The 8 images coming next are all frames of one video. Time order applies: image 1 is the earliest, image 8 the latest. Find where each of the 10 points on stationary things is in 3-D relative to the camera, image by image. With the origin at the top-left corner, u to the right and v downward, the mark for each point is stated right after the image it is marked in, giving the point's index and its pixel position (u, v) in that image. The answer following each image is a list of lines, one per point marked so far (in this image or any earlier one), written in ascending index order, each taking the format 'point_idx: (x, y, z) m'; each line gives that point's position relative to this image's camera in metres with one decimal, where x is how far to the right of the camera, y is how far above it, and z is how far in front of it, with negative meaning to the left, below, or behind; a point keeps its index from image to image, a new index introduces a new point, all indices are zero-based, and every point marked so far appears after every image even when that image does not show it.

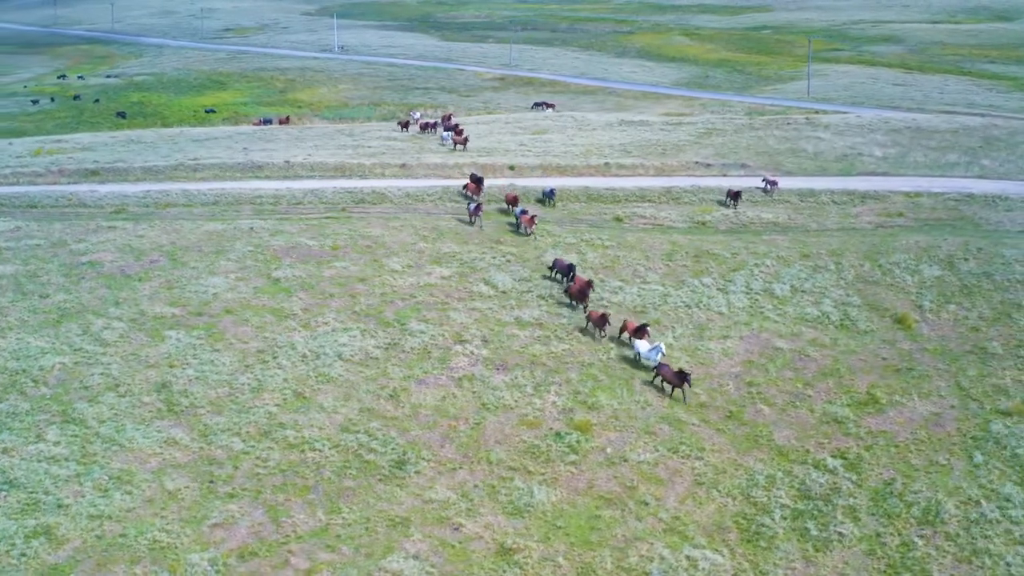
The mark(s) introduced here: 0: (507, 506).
0: (-0.2, -5.4, +19.8) m
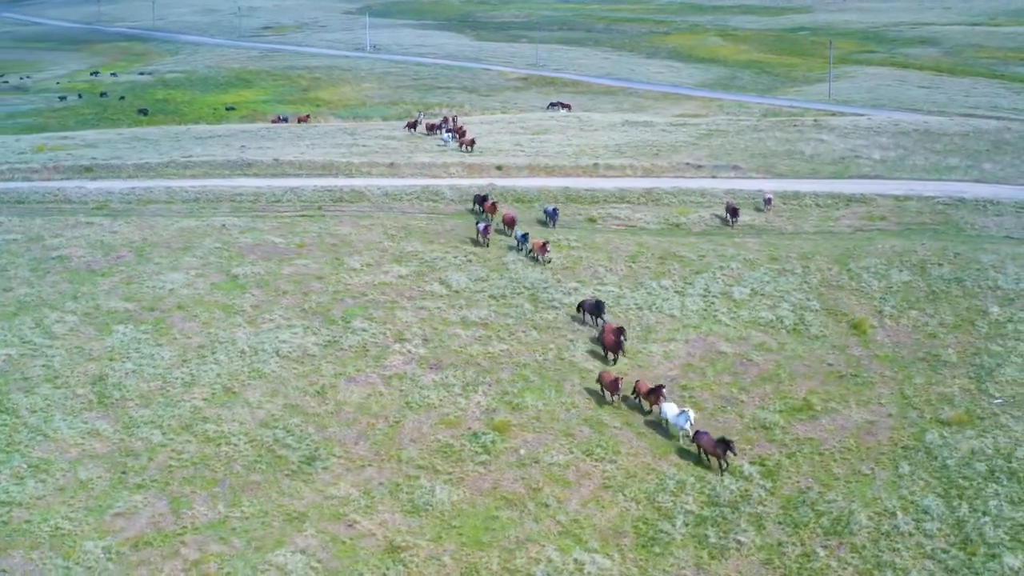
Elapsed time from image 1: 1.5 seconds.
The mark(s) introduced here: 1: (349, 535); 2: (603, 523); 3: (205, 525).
0: (-2.7, -5.4, +19.9) m
1: (-3.9, -5.8, +19.0) m
2: (+2.2, -5.7, +19.5) m
3: (-7.4, -5.6, +19.2) m
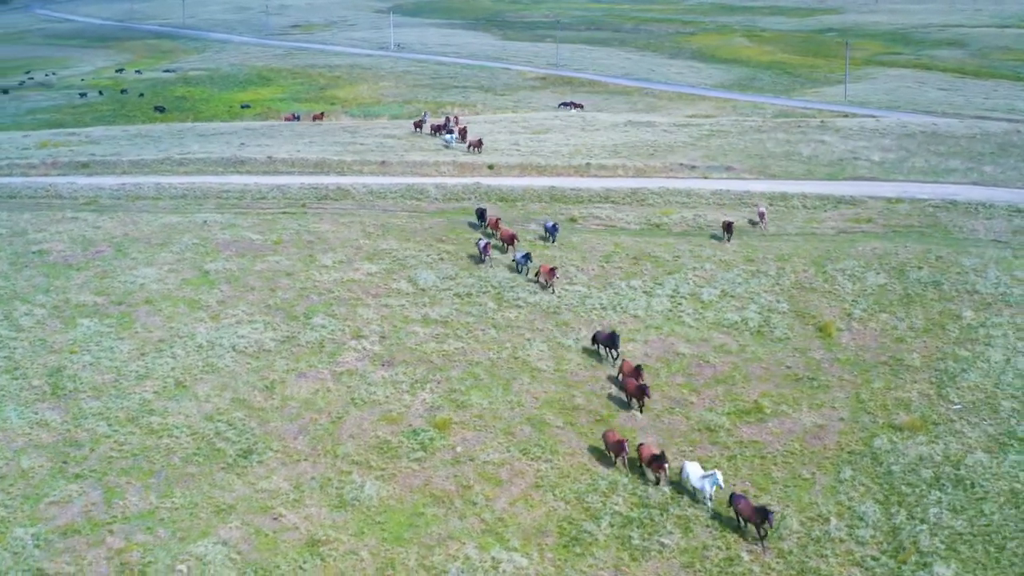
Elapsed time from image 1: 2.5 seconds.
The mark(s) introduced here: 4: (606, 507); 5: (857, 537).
0: (-4.5, -5.3, +20.1) m
1: (-5.7, -5.7, +19.2) m
2: (+0.4, -5.7, +19.5) m
3: (-9.2, -5.5, +19.5) m
4: (+2.3, -5.4, +20.0) m
5: (+8.4, -6.1, +19.6) m
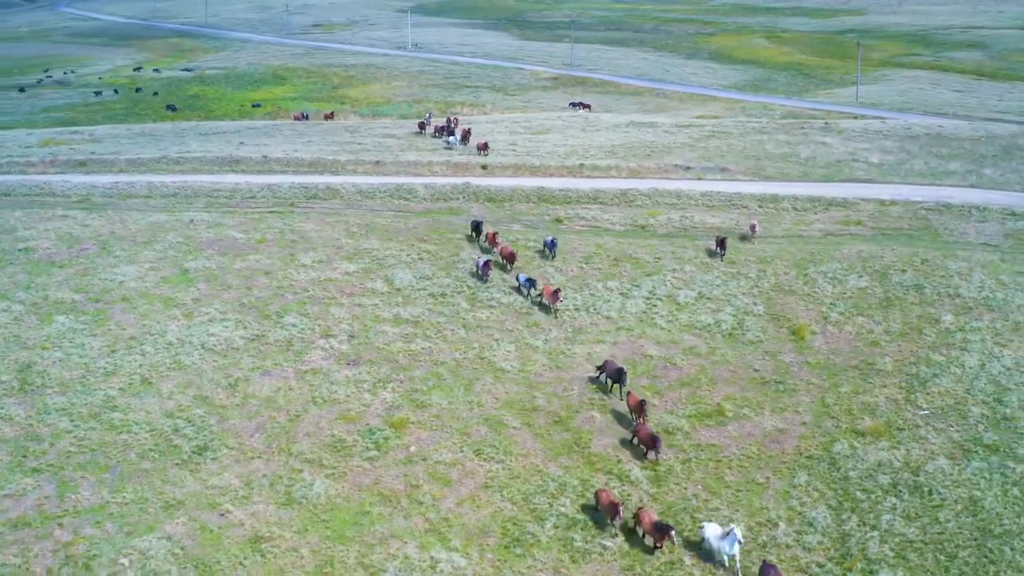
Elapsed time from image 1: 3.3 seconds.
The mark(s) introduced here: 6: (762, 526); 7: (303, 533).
0: (-5.8, -5.2, +20.2) m
1: (-7.1, -5.7, +19.3) m
2: (-1.0, -5.7, +19.5) m
3: (-10.5, -5.4, +19.8) m
4: (+1.0, -5.5, +20.0) m
5: (+7.1, -6.2, +19.4) m
6: (+6.2, -5.9, +19.8) m
7: (-5.0, -5.8, +19.1) m
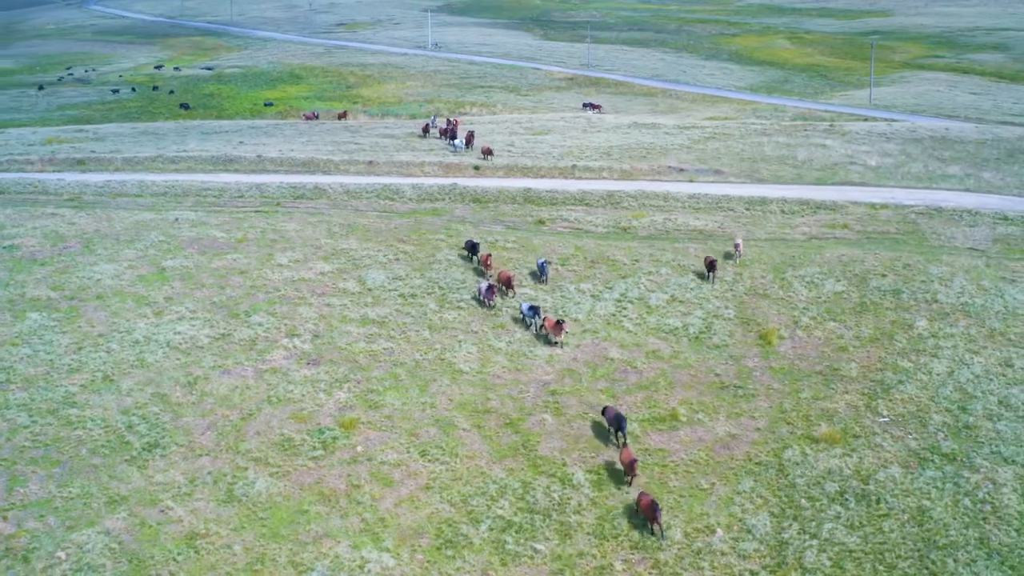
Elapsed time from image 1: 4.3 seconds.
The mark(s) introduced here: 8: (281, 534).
0: (-7.4, -5.3, +20.5) m
1: (-8.6, -5.7, +19.6) m
2: (-2.6, -5.7, +19.6) m
3: (-12.1, -5.4, +20.2) m
4: (-0.6, -5.5, +20.0) m
5: (+5.5, -6.3, +19.3) m
6: (+4.6, -6.0, +19.8) m
7: (-6.6, -5.8, +19.3) m
8: (-5.5, -5.9, +19.2) m
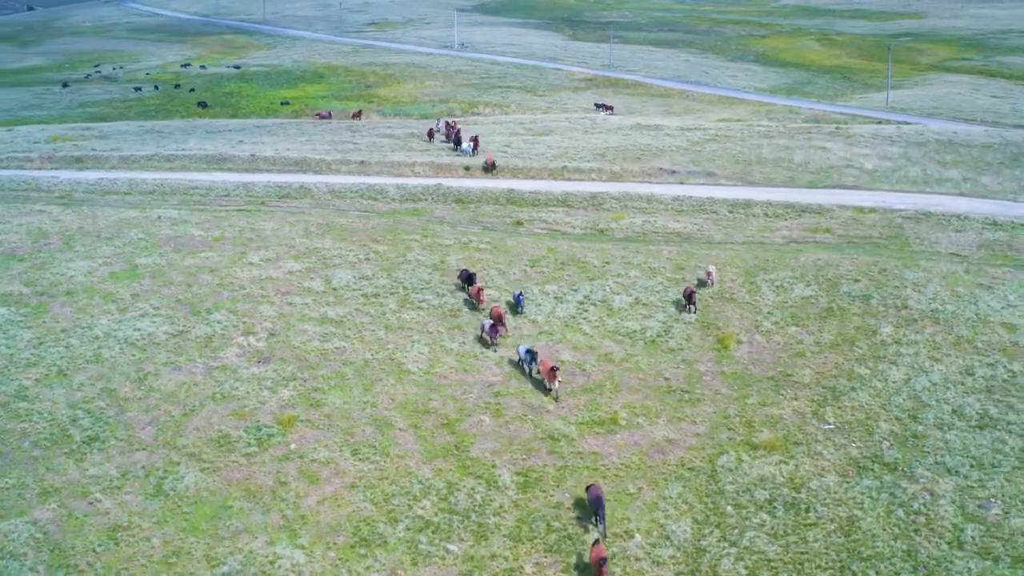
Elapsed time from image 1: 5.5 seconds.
0: (-9.4, -5.2, +20.8) m
1: (-10.7, -5.6, +20.0) m
2: (-4.6, -5.7, +19.8) m
3: (-14.1, -5.3, +20.7) m
4: (-2.6, -5.6, +20.2) m
5: (+3.4, -6.4, +19.3) m
6: (+2.6, -6.1, +19.7) m
7: (-8.6, -5.8, +19.7) m
8: (-7.5, -5.8, +19.5) m
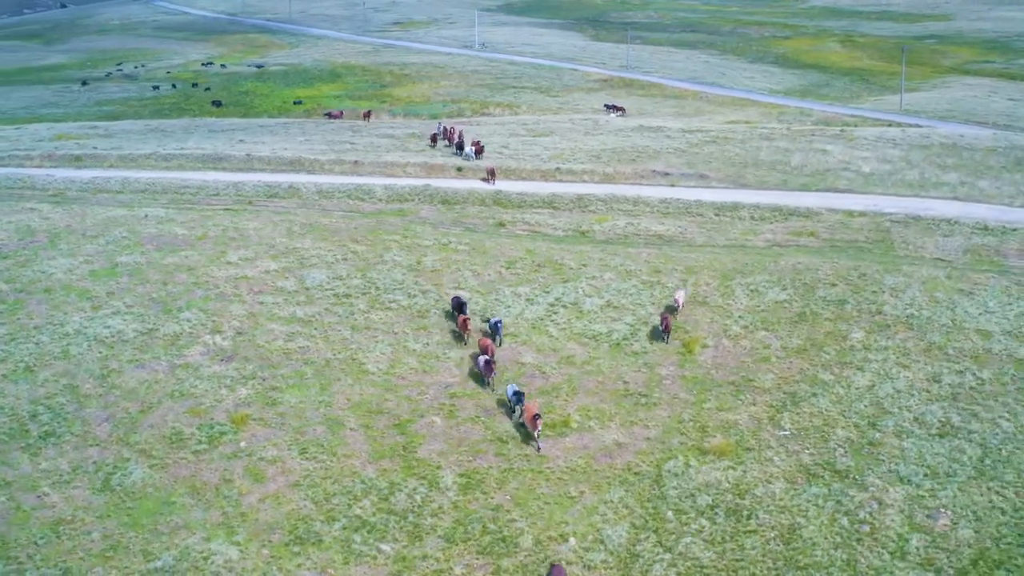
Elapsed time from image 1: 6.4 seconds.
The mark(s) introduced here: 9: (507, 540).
0: (-10.9, -5.2, +21.2) m
1: (-12.2, -5.5, +20.4) m
2: (-6.2, -5.7, +20.1) m
3: (-15.6, -5.2, +21.2) m
4: (-4.1, -5.6, +20.4) m
5: (+1.8, -6.5, +19.3) m
6: (+1.0, -6.2, +19.8) m
7: (-10.2, -5.7, +20.0) m
8: (-9.1, -5.8, +19.8) m
9: (-0.1, -6.1, +19.6) m
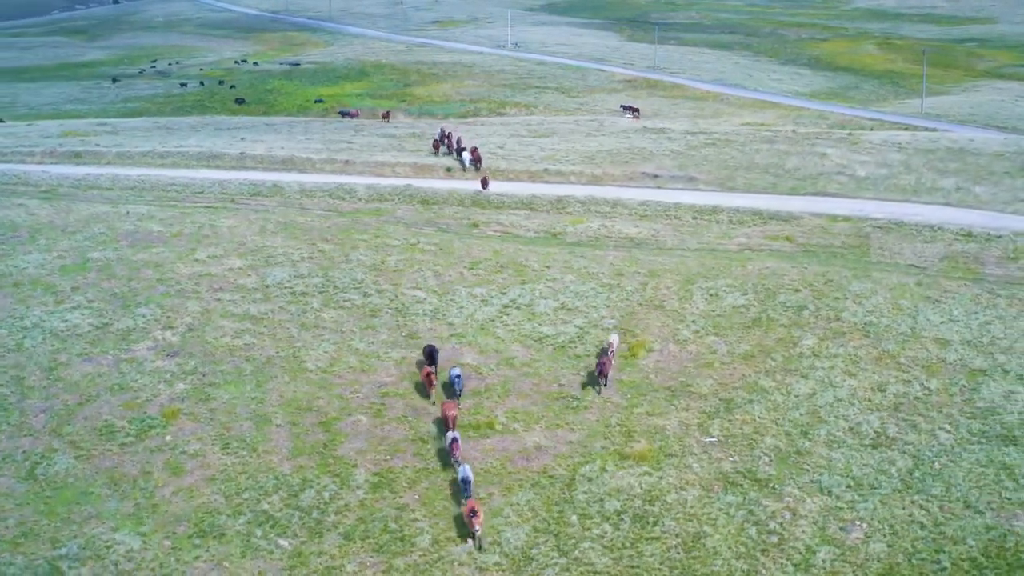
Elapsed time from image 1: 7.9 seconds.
0: (-13.3, -5.0, +21.9) m
1: (-14.7, -5.4, +21.2) m
2: (-8.6, -5.7, +20.5) m
3: (-18.0, -5.0, +22.1) m
4: (-6.6, -5.6, +20.7) m
5: (-0.7, -6.6, +19.4) m
6: (-1.5, -6.3, +20.0) m
7: (-12.6, -5.6, +20.6) m
8: (-11.6, -5.7, +20.4) m
9: (-2.6, -6.2, +19.8) m
